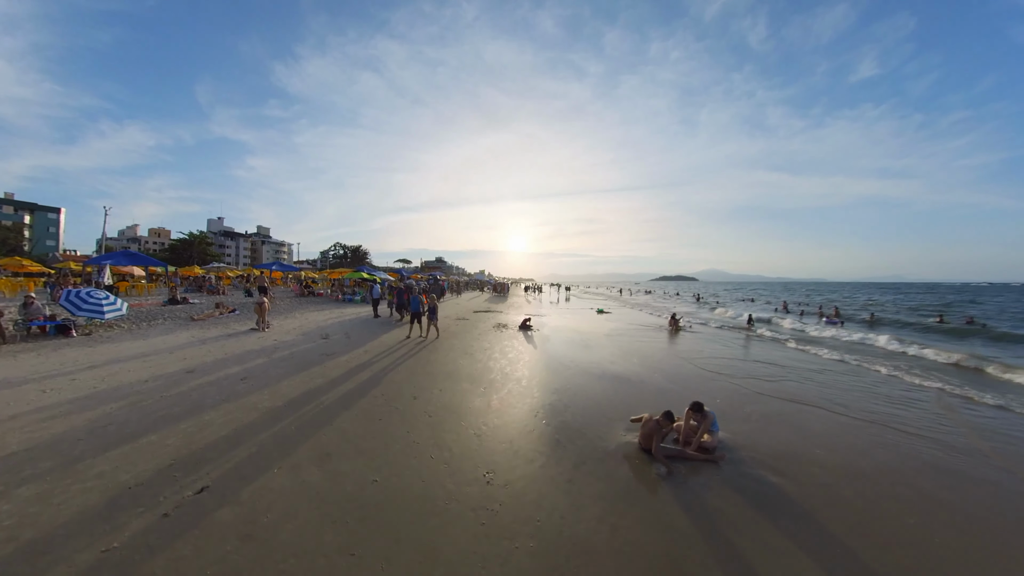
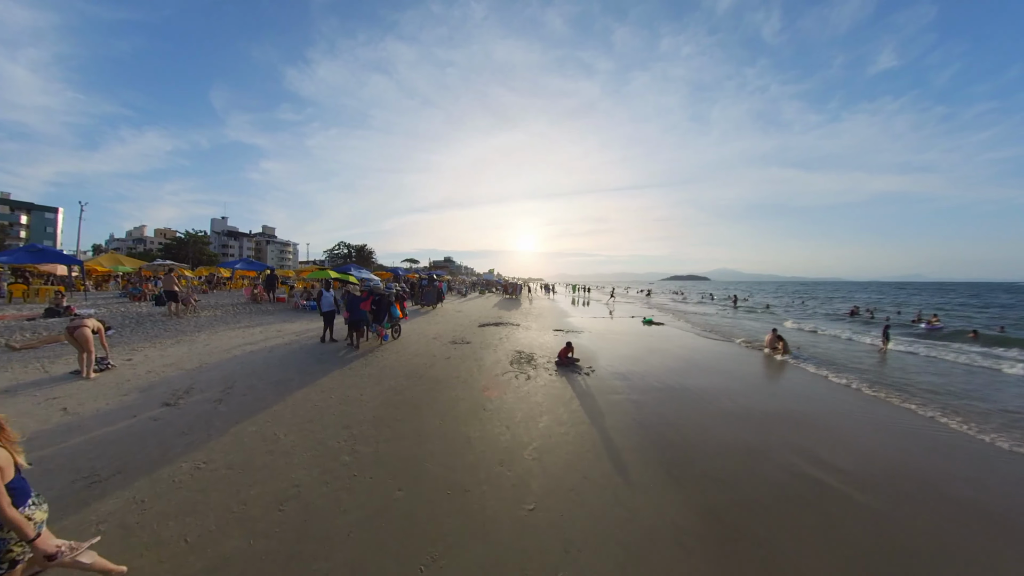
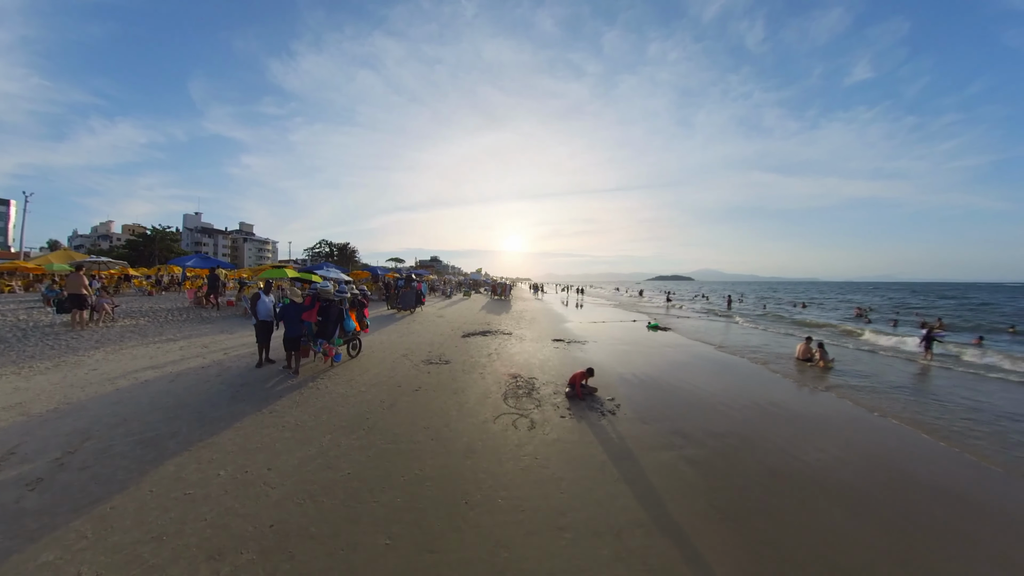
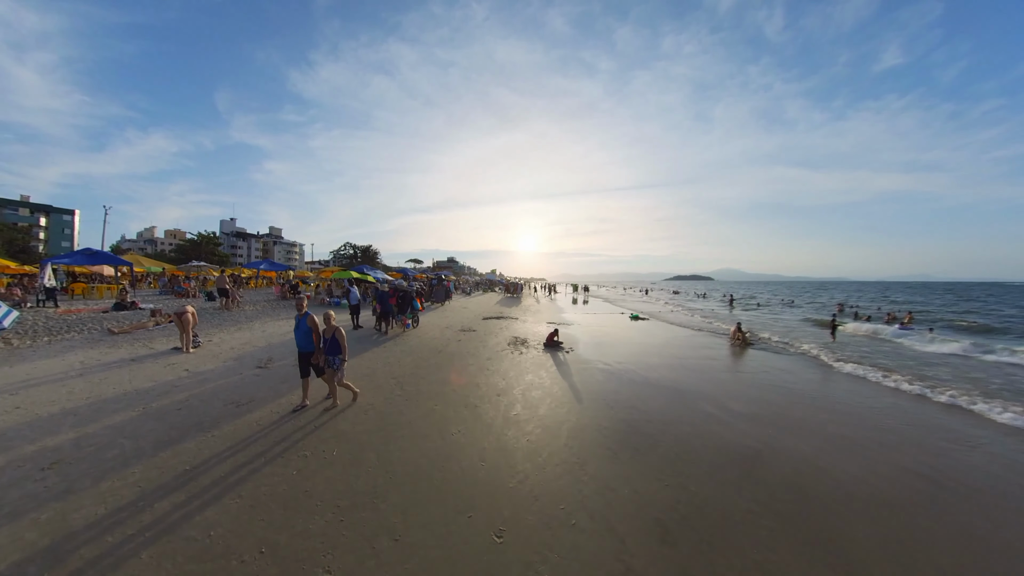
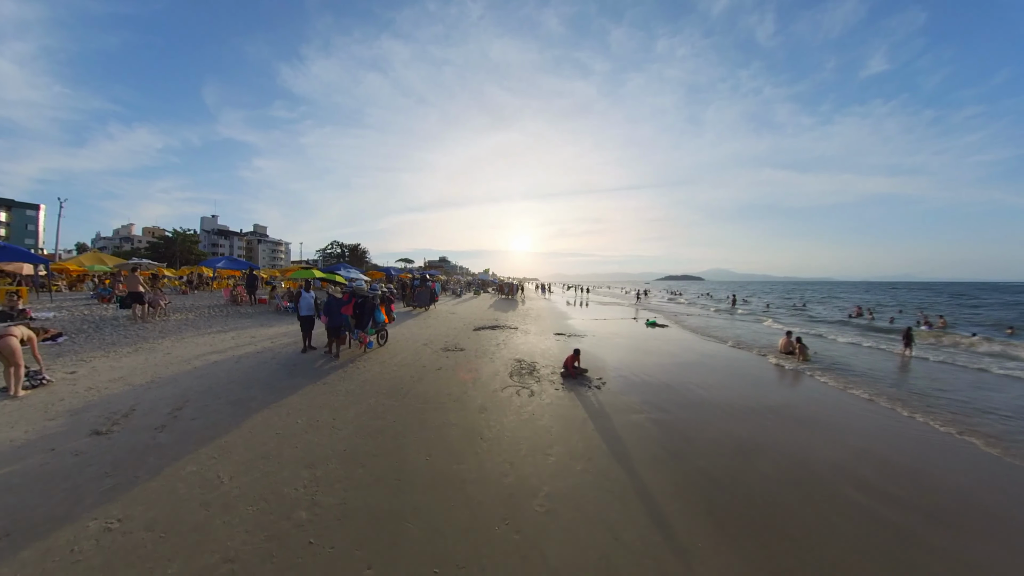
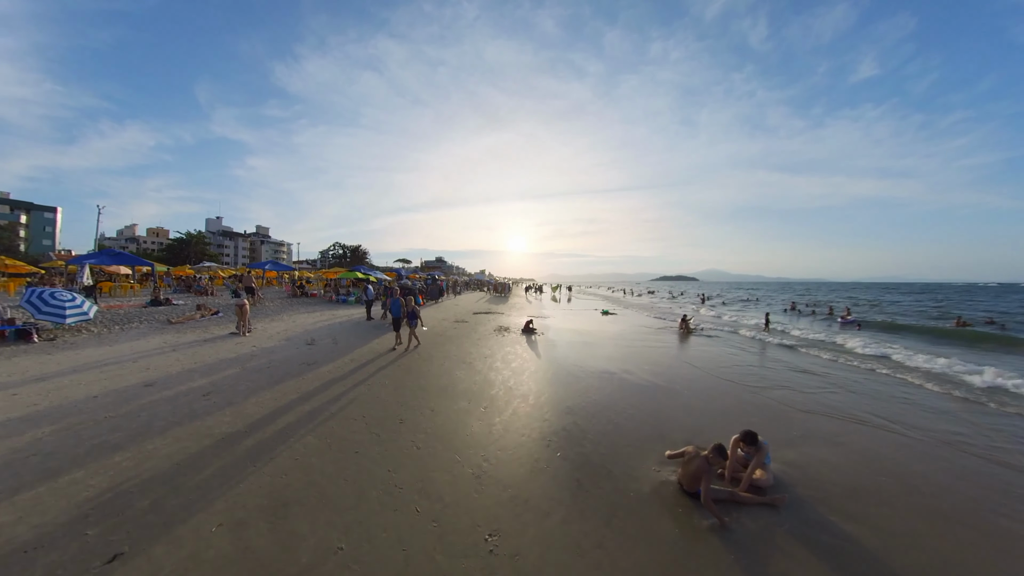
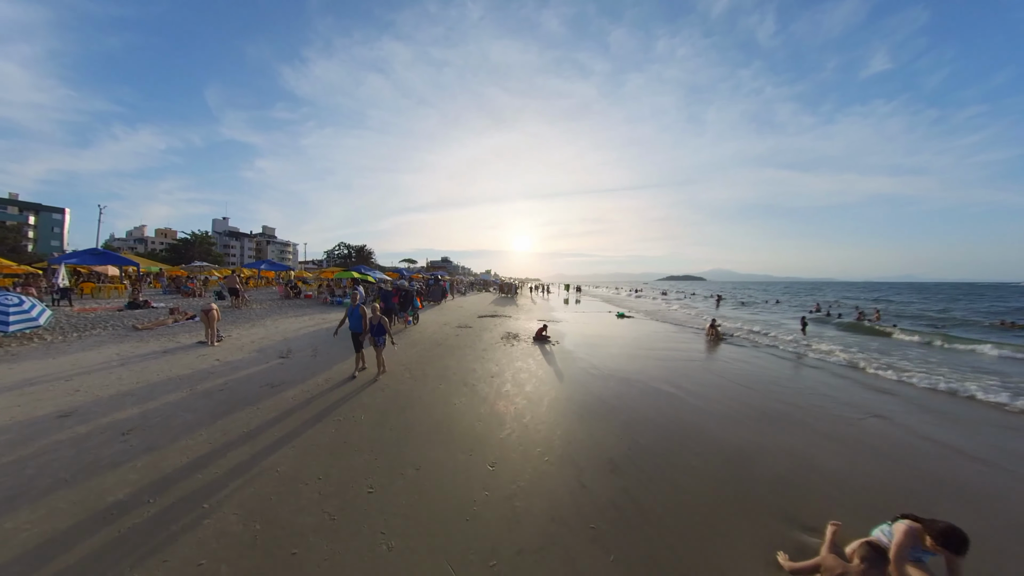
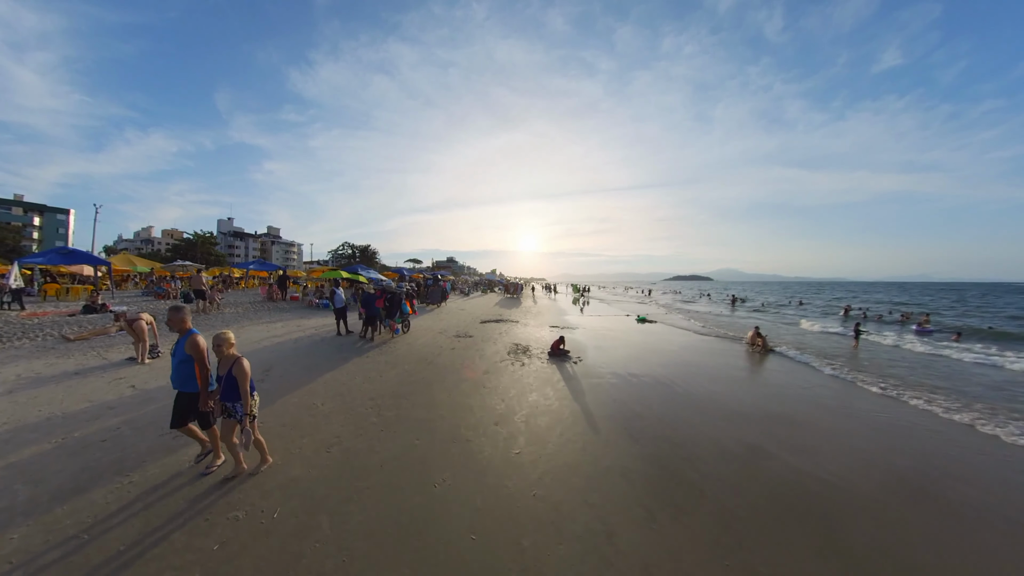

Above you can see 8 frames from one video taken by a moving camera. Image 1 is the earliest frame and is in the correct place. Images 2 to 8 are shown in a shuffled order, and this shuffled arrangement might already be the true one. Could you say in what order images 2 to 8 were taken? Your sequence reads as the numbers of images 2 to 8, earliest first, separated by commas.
6, 7, 4, 8, 2, 5, 3
